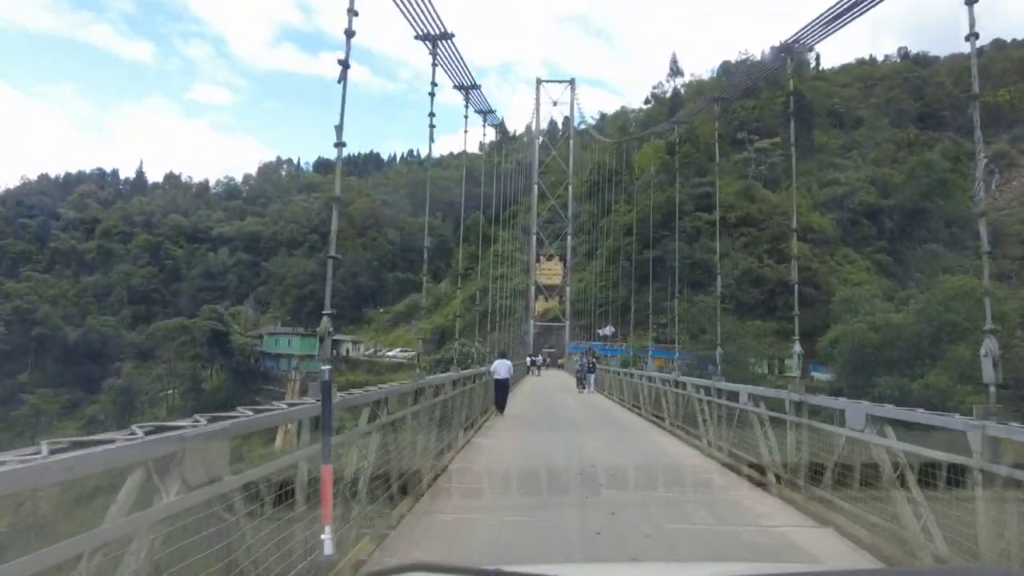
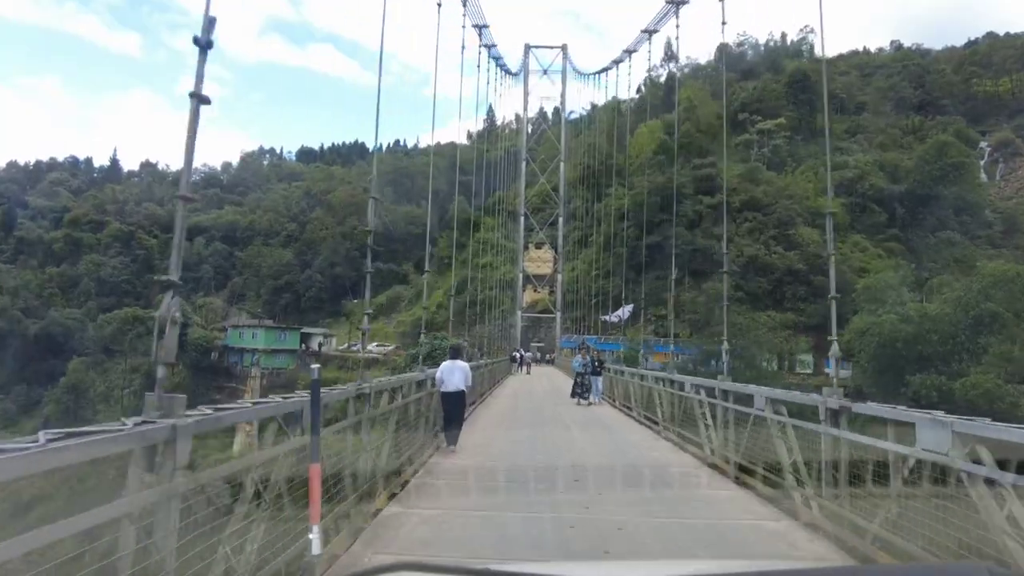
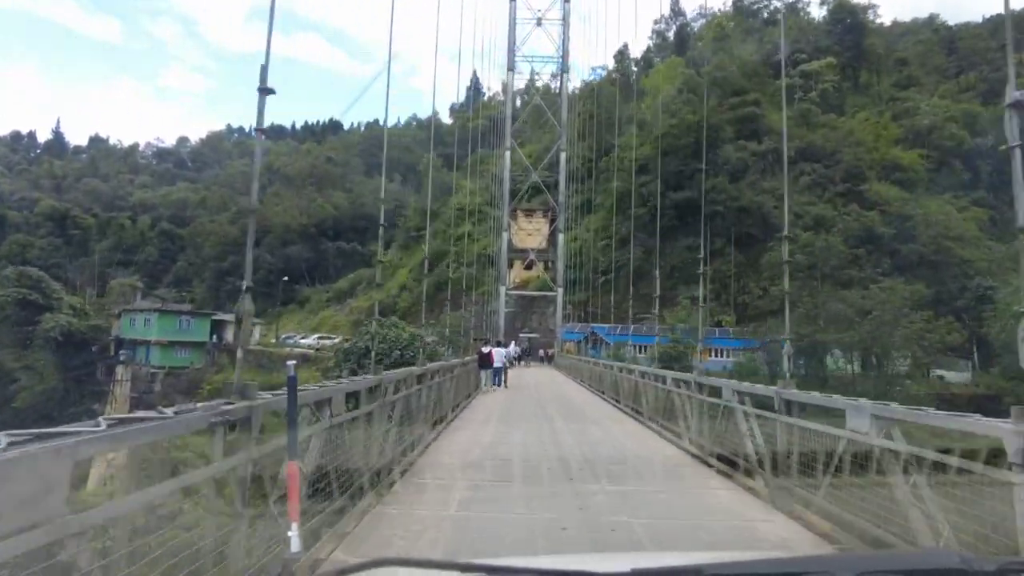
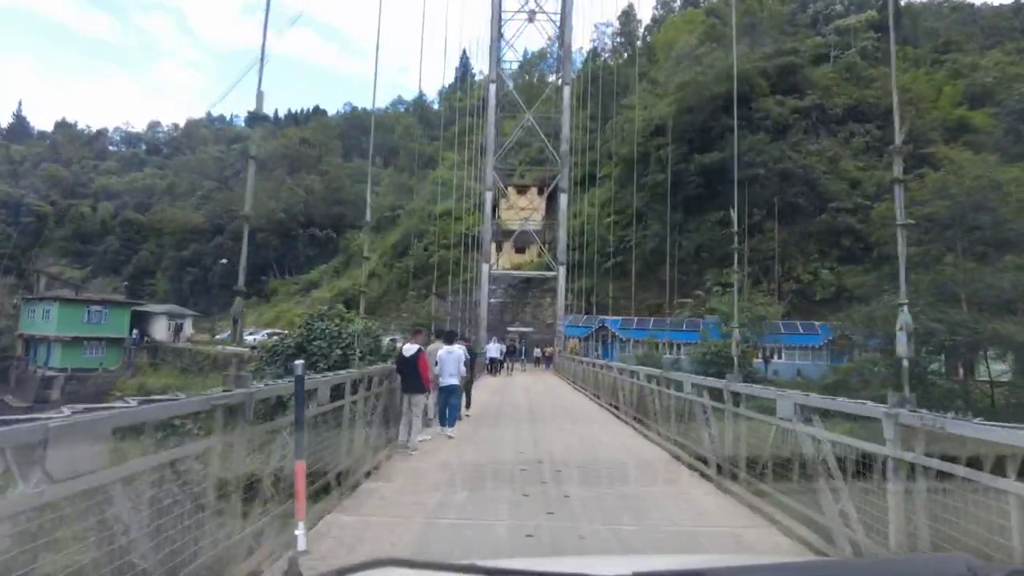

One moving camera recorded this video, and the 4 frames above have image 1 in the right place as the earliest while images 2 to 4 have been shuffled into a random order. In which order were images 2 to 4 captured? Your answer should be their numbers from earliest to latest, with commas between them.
2, 3, 4
